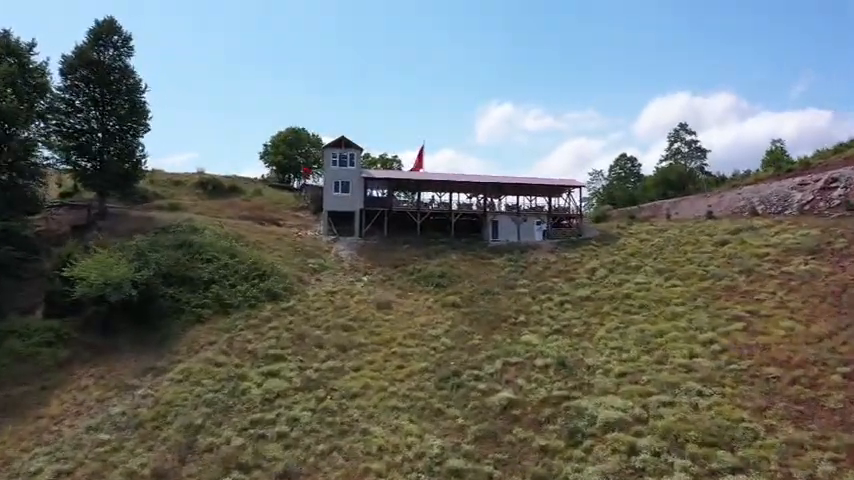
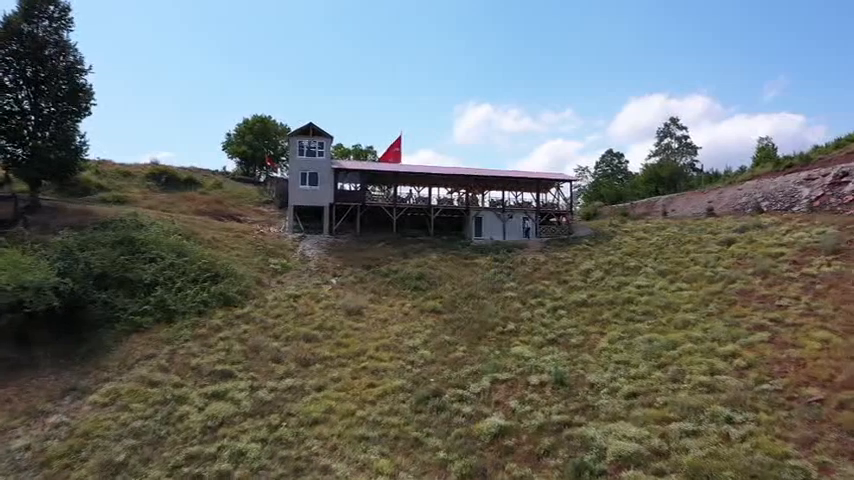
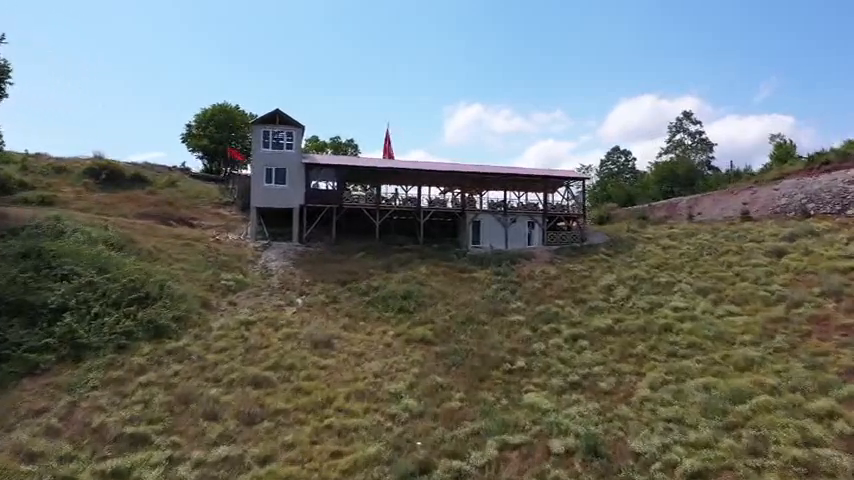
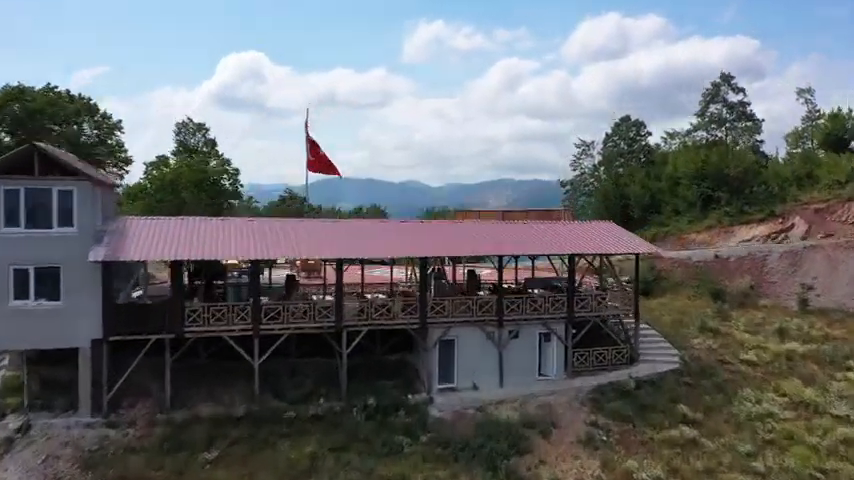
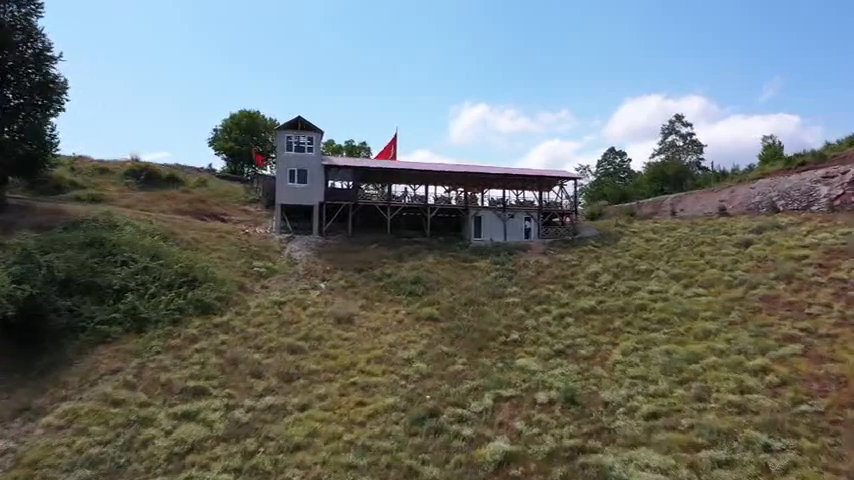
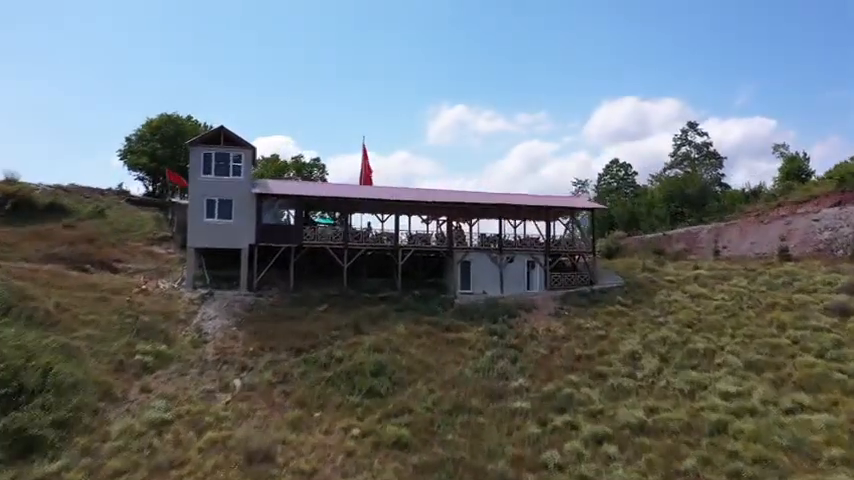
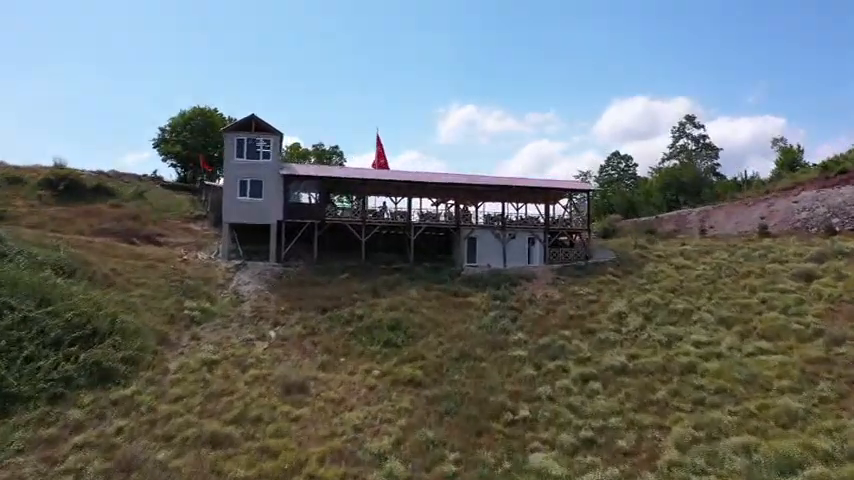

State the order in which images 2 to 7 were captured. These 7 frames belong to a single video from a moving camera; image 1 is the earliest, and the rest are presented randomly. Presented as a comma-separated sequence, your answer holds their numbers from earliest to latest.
2, 5, 3, 7, 6, 4
